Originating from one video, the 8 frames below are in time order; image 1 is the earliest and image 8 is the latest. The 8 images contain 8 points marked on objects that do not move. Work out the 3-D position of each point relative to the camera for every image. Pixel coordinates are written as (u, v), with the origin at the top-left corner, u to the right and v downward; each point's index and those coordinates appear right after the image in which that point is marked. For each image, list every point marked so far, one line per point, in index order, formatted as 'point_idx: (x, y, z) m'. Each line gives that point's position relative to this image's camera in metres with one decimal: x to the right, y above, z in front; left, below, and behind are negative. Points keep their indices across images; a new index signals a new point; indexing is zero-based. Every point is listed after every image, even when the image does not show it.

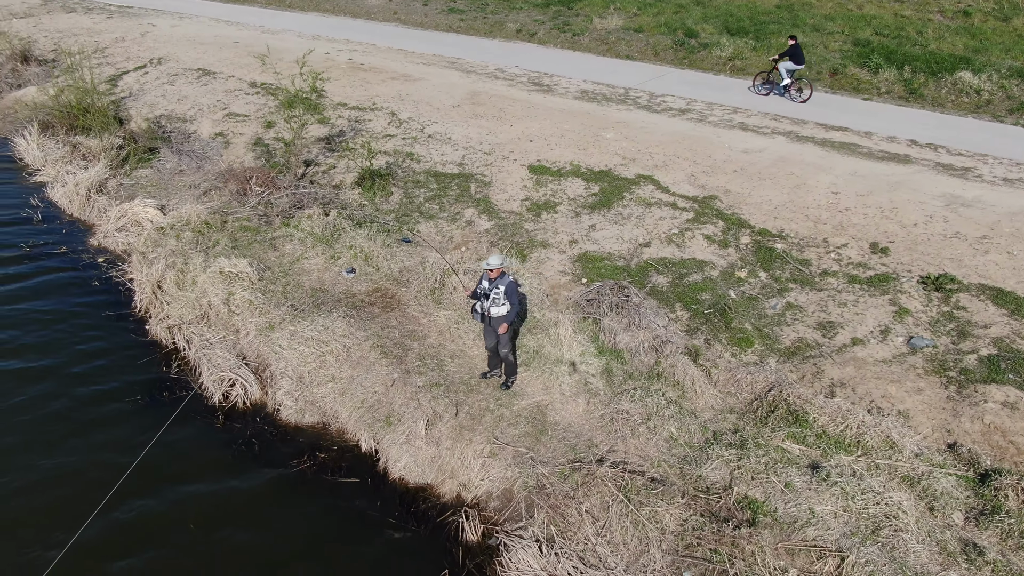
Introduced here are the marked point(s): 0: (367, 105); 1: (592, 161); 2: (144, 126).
0: (-2.8, +3.5, +14.8) m
1: (+1.2, +1.9, +11.9) m
2: (-6.9, +3.0, +14.7) m
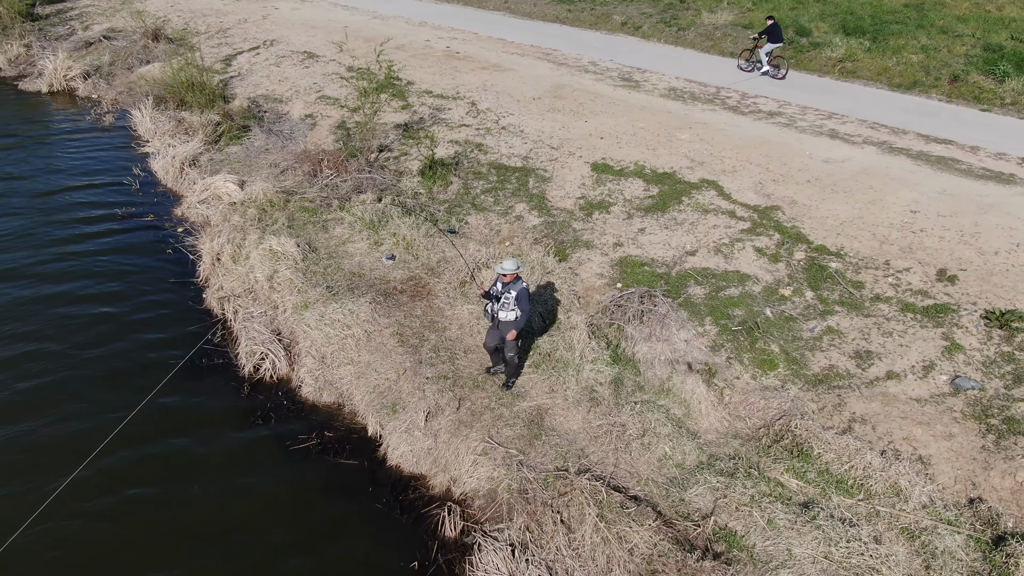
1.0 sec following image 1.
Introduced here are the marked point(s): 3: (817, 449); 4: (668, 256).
0: (-1.2, +3.8, +15.0) m
1: (+2.2, +1.9, +11.5) m
2: (-5.4, +3.6, +15.5) m
3: (+2.4, -1.3, +6.3) m
4: (+1.9, +0.4, +9.3) m
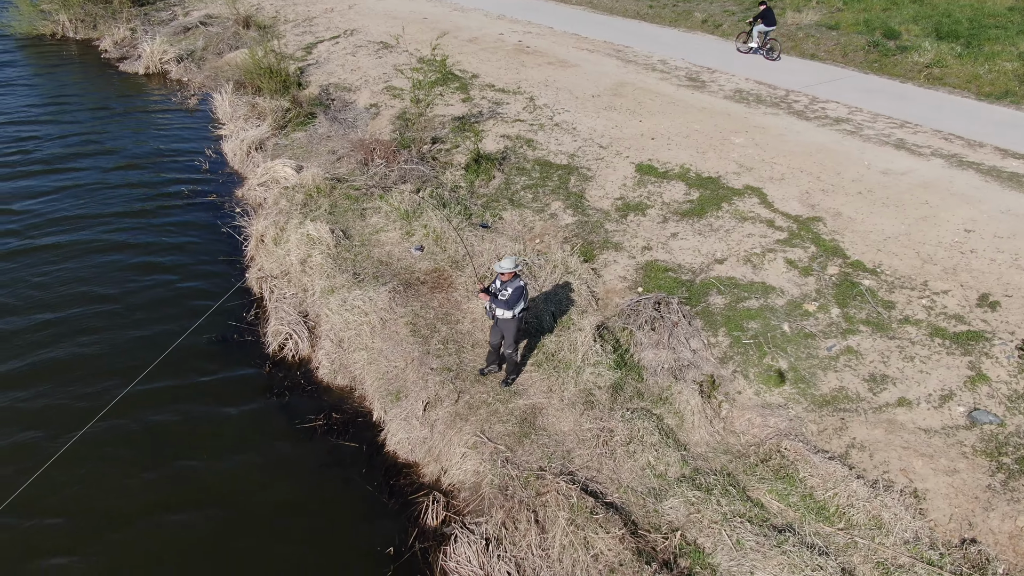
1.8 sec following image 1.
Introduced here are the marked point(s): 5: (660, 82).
0: (0.0, +3.9, +15.1) m
1: (+2.8, +1.8, +11.3) m
2: (-4.1, +4.0, +16.1) m
3: (+2.3, -1.4, +6.1) m
4: (+2.2, +0.3, +9.2) m
5: (+2.9, +4.0, +15.2) m
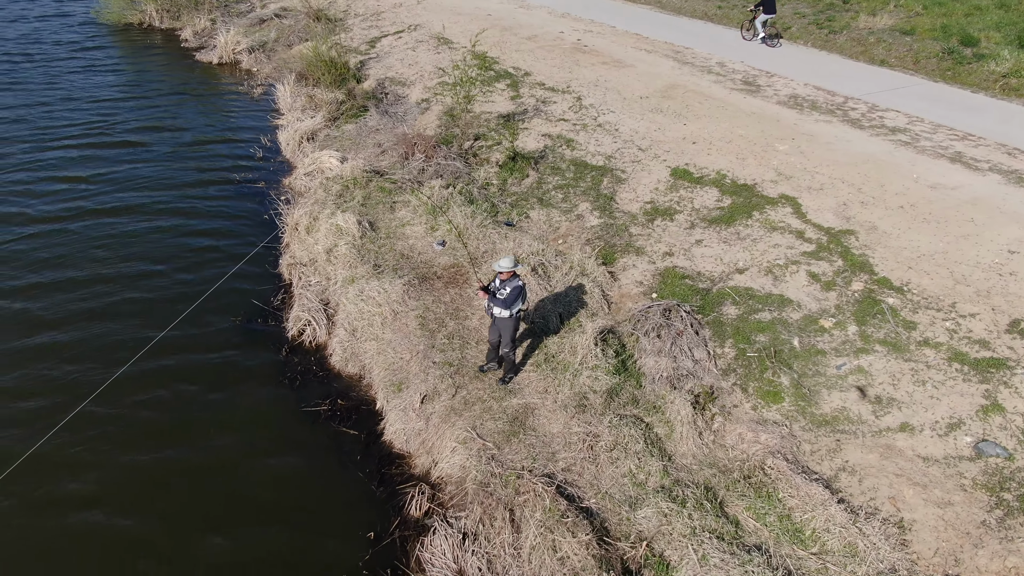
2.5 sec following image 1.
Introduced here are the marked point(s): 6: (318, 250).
0: (+1.0, +3.9, +15.1) m
1: (+3.3, +1.6, +11.0) m
2: (-3.0, +4.2, +16.5) m
3: (+2.1, -1.6, +5.9) m
4: (+2.4, +0.2, +9.0) m
5: (+3.9, +3.9, +14.9) m
6: (-2.5, +0.5, +10.0) m
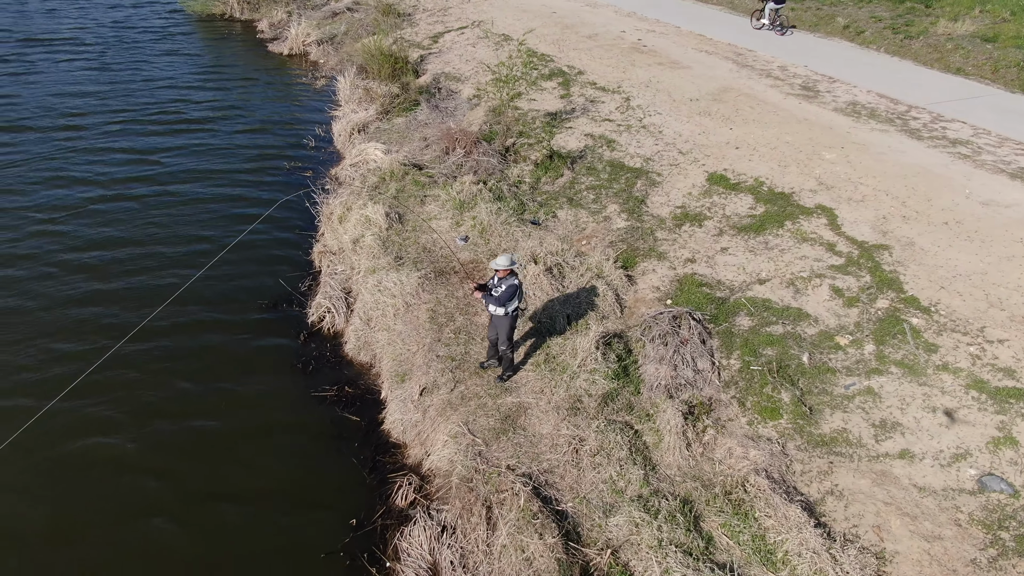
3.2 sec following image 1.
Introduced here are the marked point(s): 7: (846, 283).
0: (+1.9, +3.9, +14.9) m
1: (+3.7, +1.5, +10.7) m
2: (-1.8, +4.4, +16.7) m
3: (+1.8, -1.6, +5.7) m
4: (+2.5, +0.1, +8.7) m
5: (+4.8, +3.7, +14.5) m
6: (-2.2, +0.6, +10.3) m
7: (+3.6, +0.1, +8.4) m
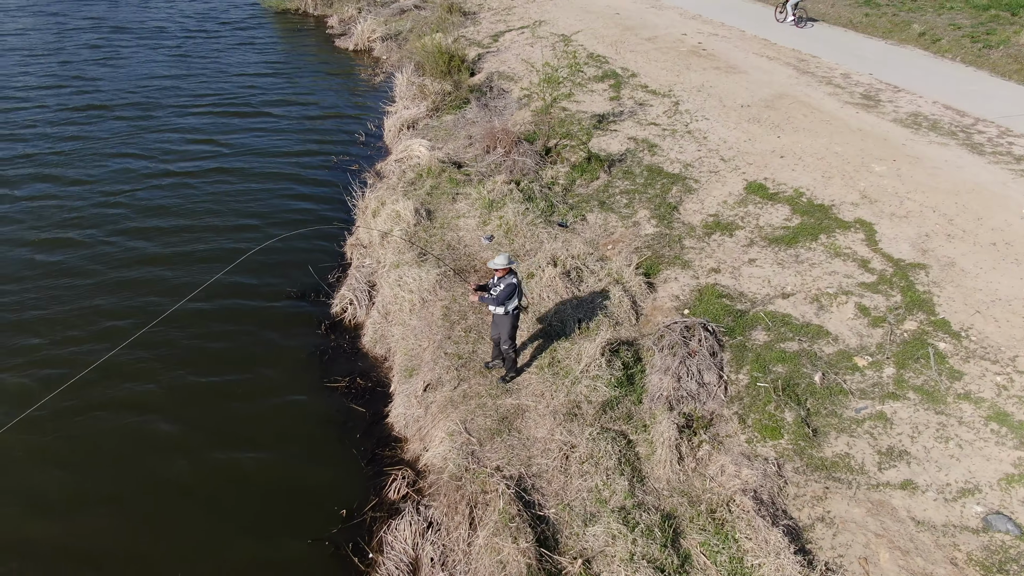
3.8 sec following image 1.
0: (+2.9, +3.7, +14.7) m
1: (+4.1, +1.3, +10.3) m
2: (-0.7, +4.5, +16.8) m
3: (+1.7, -1.7, +5.5) m
4: (+2.7, -0.1, +8.5) m
5: (+5.7, +3.4, +14.0) m
6: (-1.8, +0.7, +10.4) m
7: (+3.7, -0.1, +8.0) m
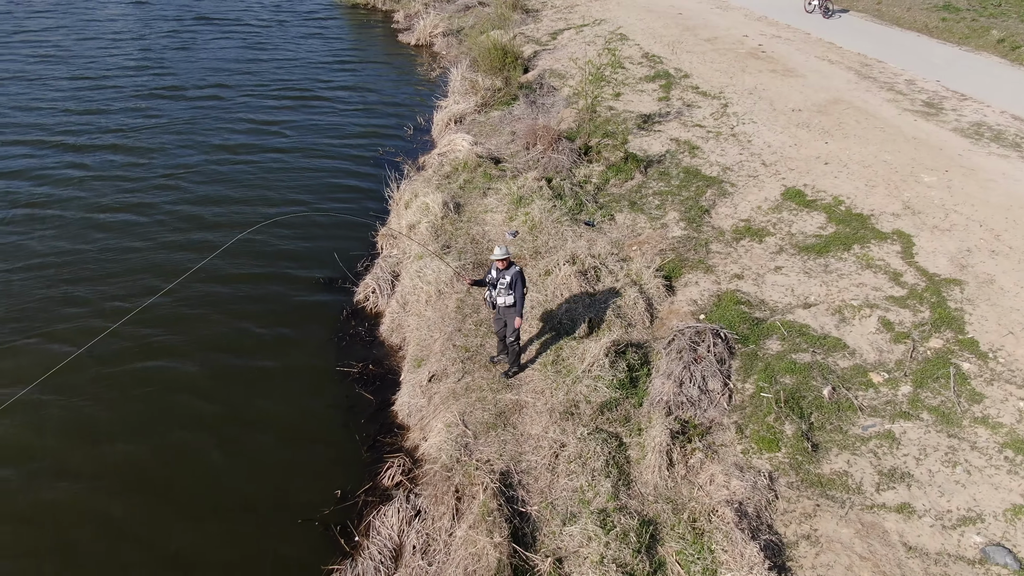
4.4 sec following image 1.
0: (+3.8, +3.6, +14.3) m
1: (+4.5, +1.1, +9.9) m
2: (+0.4, +4.5, +16.8) m
3: (+1.5, -1.8, +5.4) m
4: (+2.8, -0.1, +8.2) m
5: (+6.5, +3.2, +13.4) m
6: (-1.5, +0.9, +10.6) m
7: (+3.8, -0.3, +7.7) m
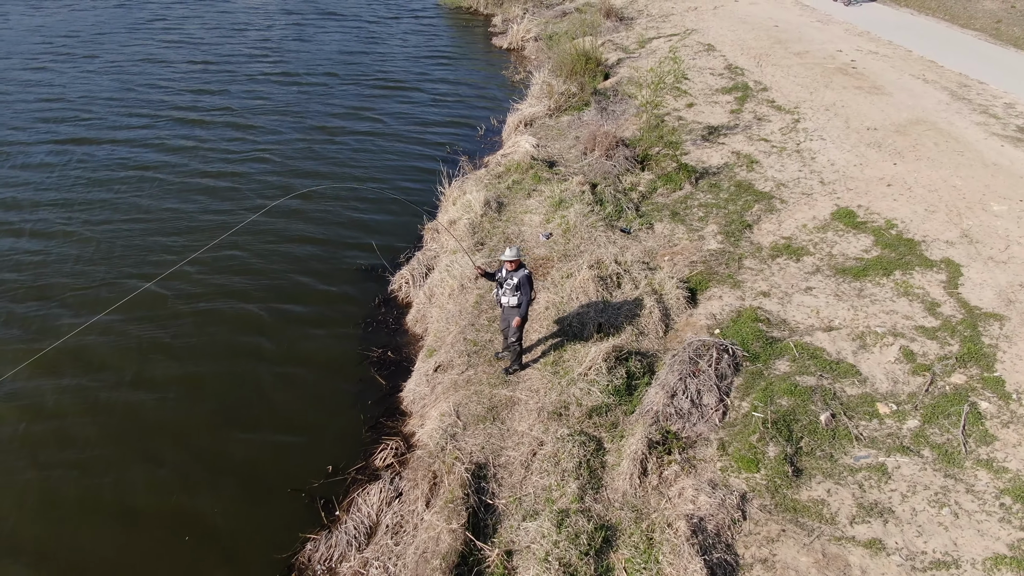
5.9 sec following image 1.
0: (+5.0, +3.2, +13.9) m
1: (+4.9, +0.7, +9.4) m
2: (+2.1, +4.4, +16.7) m
3: (+1.1, -1.8, +5.3) m
4: (+3.0, -0.4, +7.9) m
5: (+7.5, +2.6, +12.6) m
6: (-0.9, +1.0, +10.8) m
7: (+3.9, -0.6, +7.3) m
